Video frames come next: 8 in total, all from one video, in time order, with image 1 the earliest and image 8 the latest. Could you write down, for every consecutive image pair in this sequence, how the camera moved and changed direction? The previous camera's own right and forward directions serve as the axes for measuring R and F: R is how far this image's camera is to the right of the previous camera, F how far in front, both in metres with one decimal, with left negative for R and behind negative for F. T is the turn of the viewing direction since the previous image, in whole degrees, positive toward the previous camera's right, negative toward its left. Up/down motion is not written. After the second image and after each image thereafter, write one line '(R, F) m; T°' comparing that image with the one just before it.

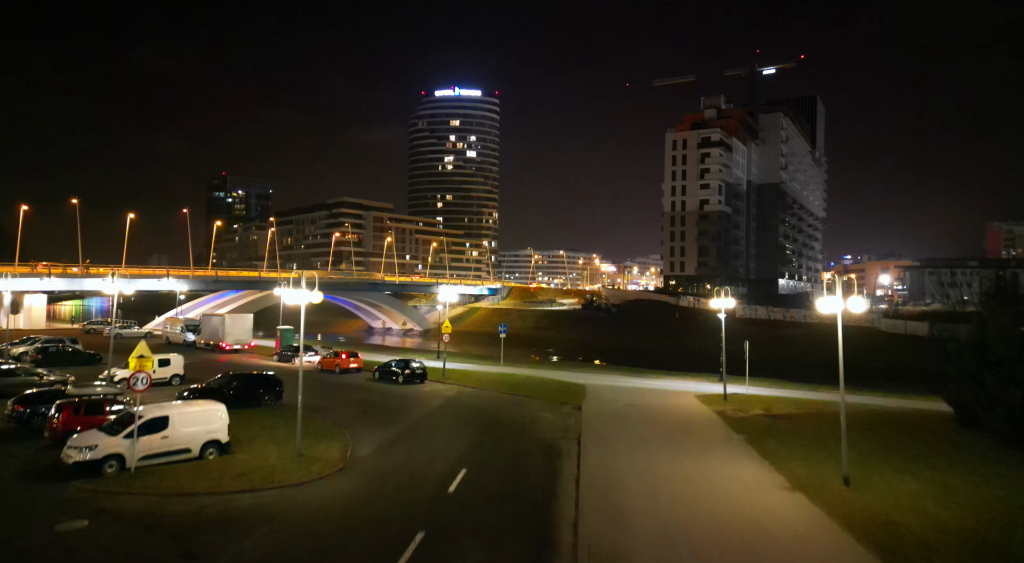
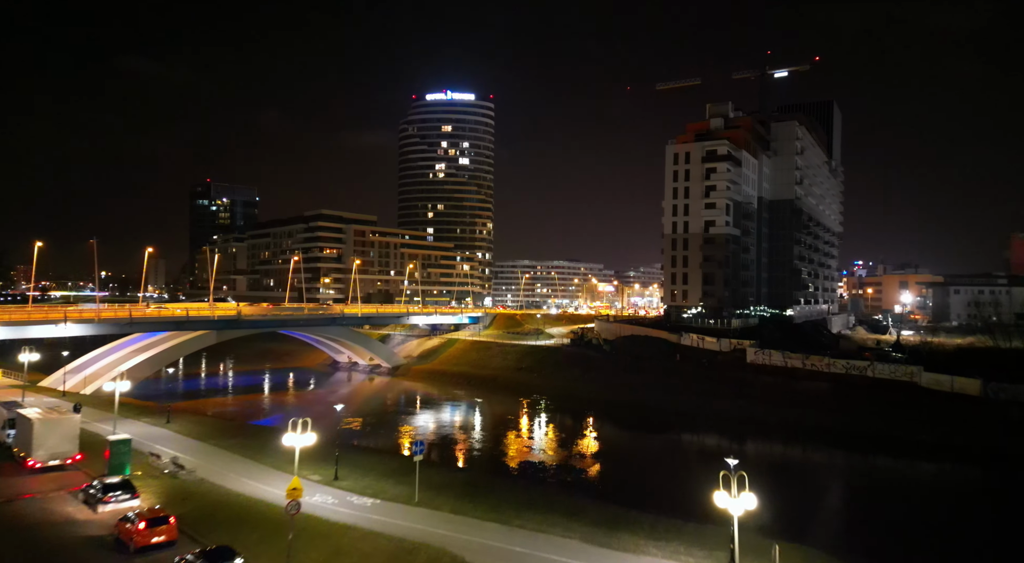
(+2.6, +8.3) m; -1°
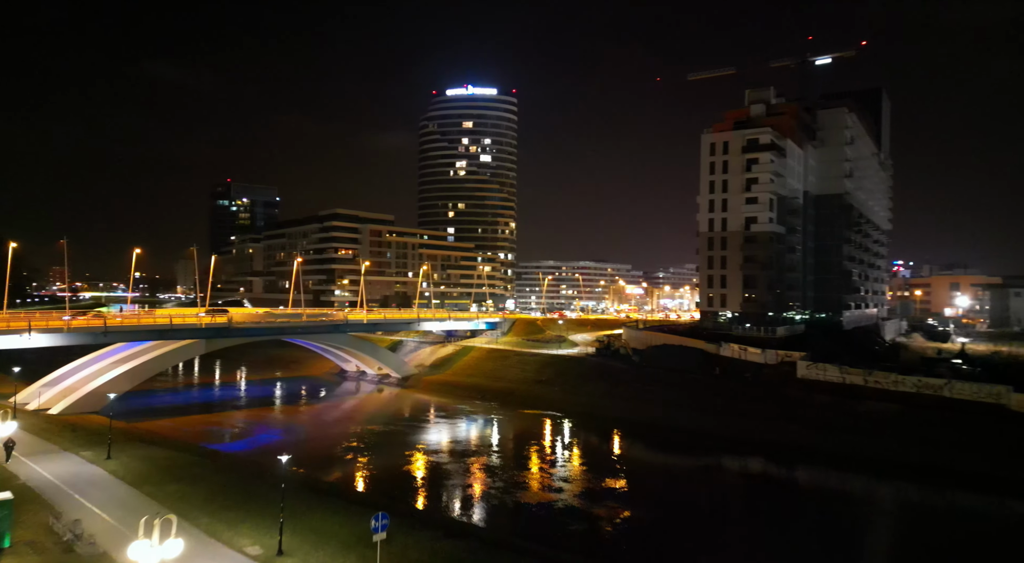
(+0.6, +5.4) m; -2°
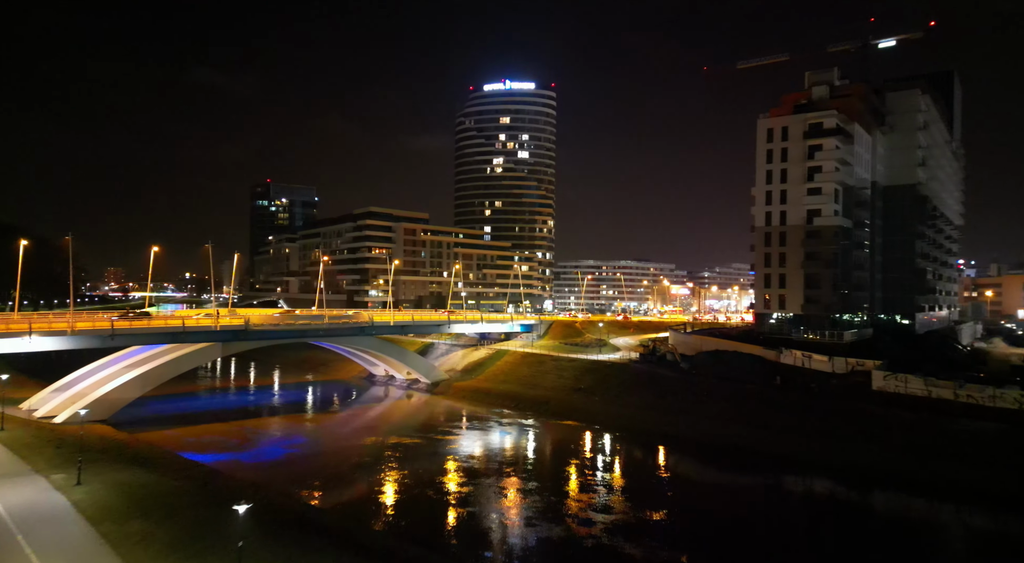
(+0.3, +4.1) m; -3°
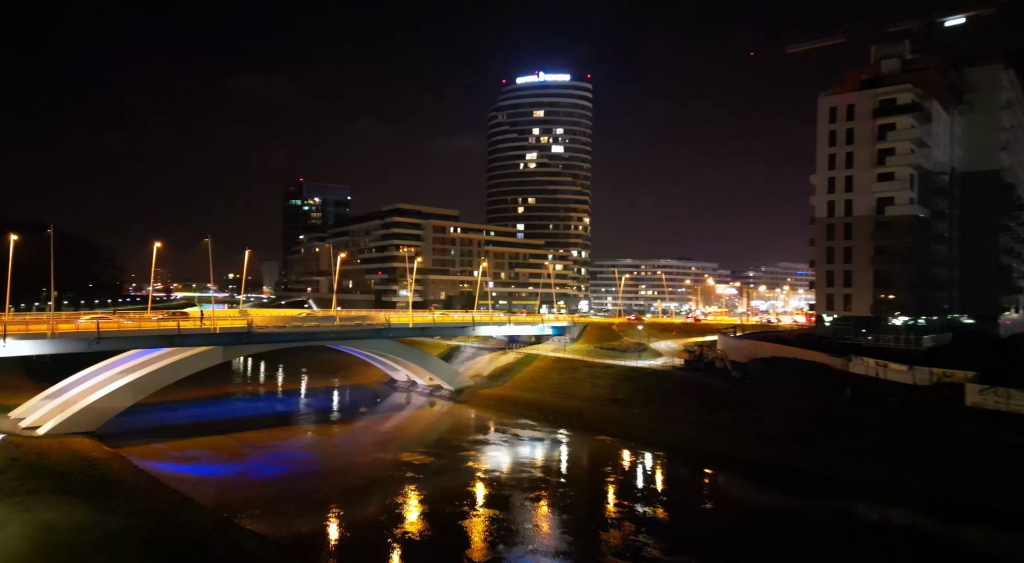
(+0.5, +4.8) m; -3°
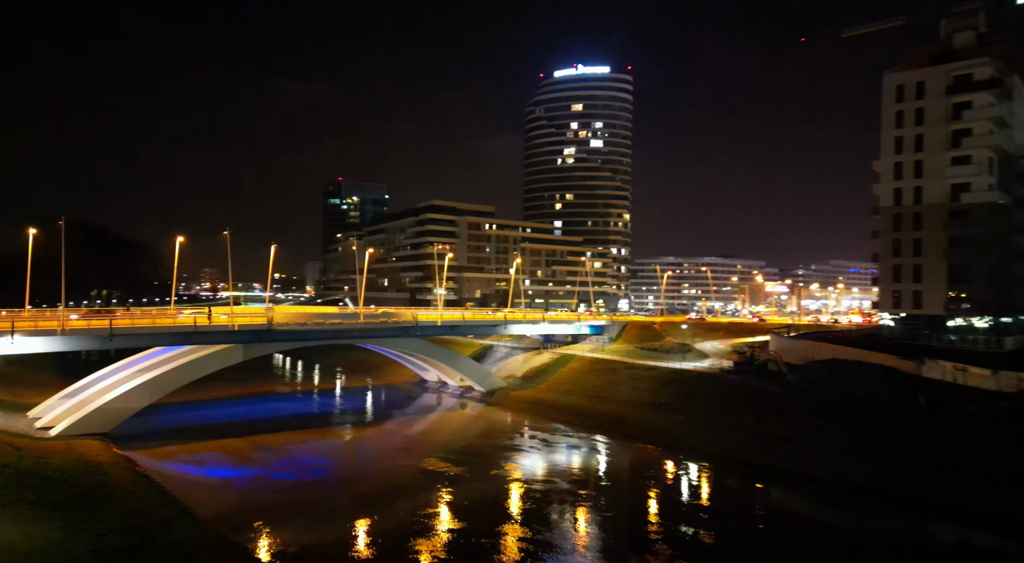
(+0.4, +2.8) m; -3°
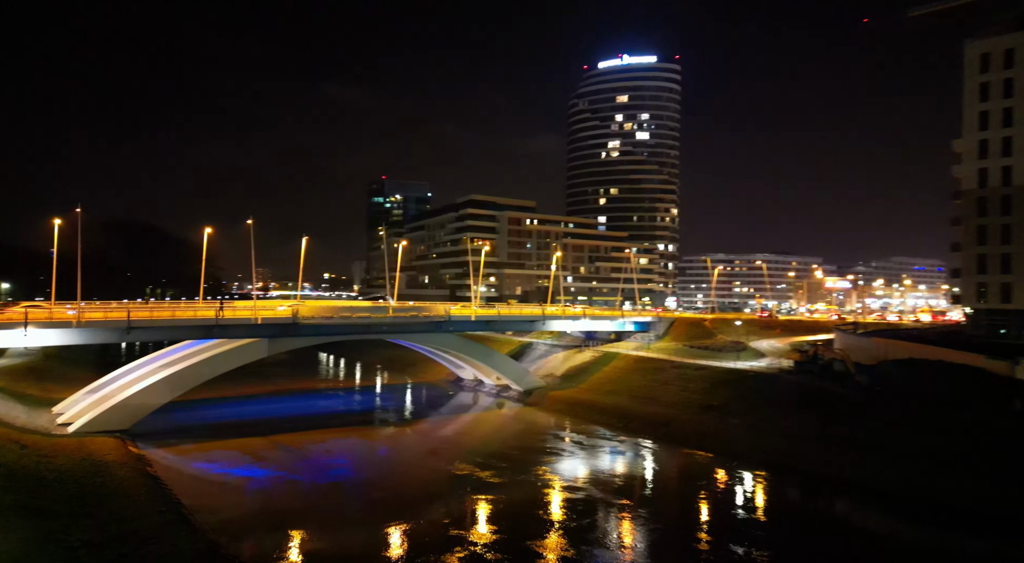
(+0.4, +2.8) m; -4°
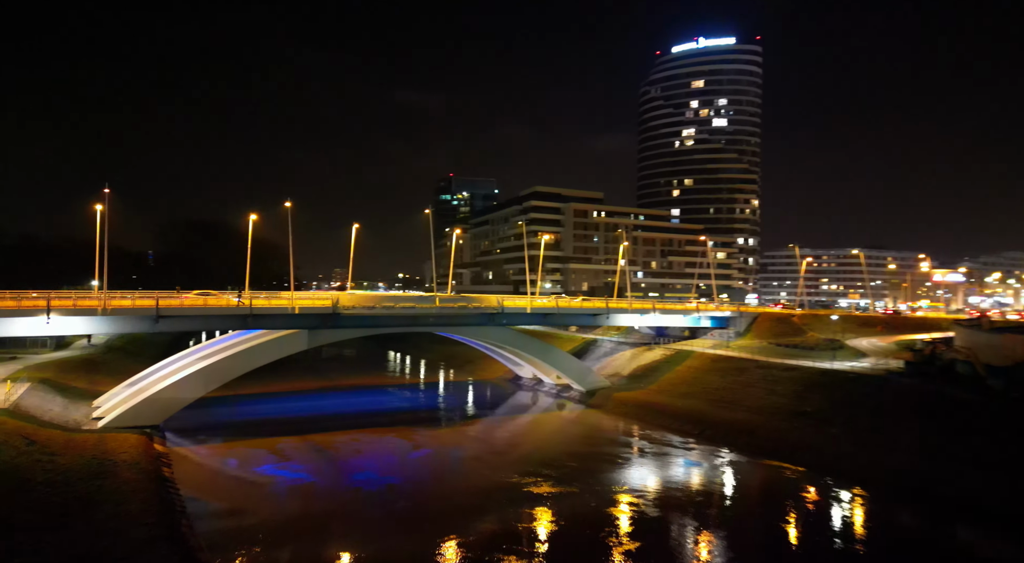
(+0.7, +3.9) m; -6°
